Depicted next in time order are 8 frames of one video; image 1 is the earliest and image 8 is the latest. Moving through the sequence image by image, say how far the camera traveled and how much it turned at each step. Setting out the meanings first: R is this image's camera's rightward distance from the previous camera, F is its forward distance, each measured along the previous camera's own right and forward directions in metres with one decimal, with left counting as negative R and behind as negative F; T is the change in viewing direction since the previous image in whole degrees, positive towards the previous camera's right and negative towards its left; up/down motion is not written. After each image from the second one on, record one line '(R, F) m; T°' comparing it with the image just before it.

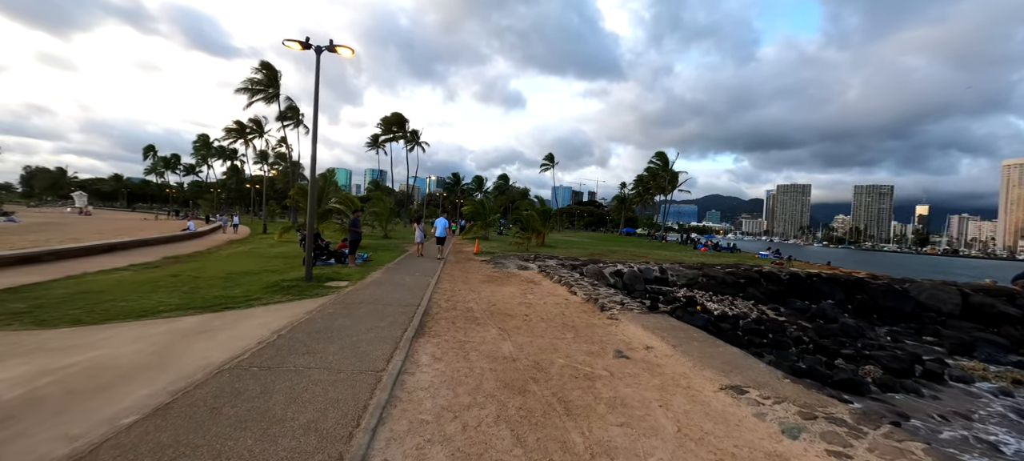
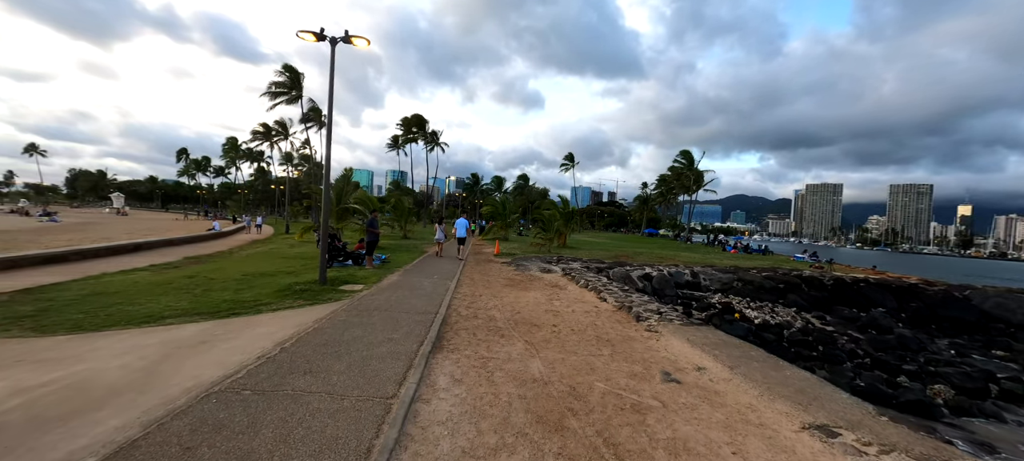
(-0.2, +0.7) m; -3°
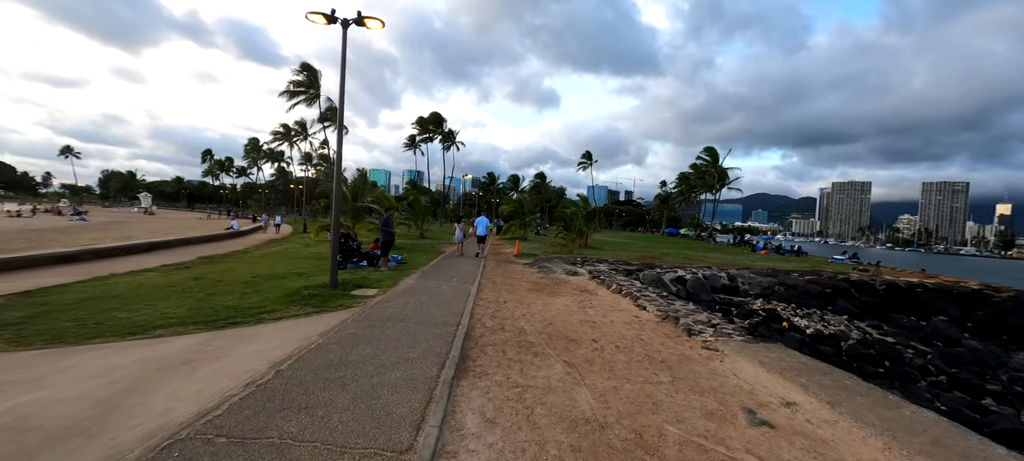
(-0.3, +0.9) m; -2°
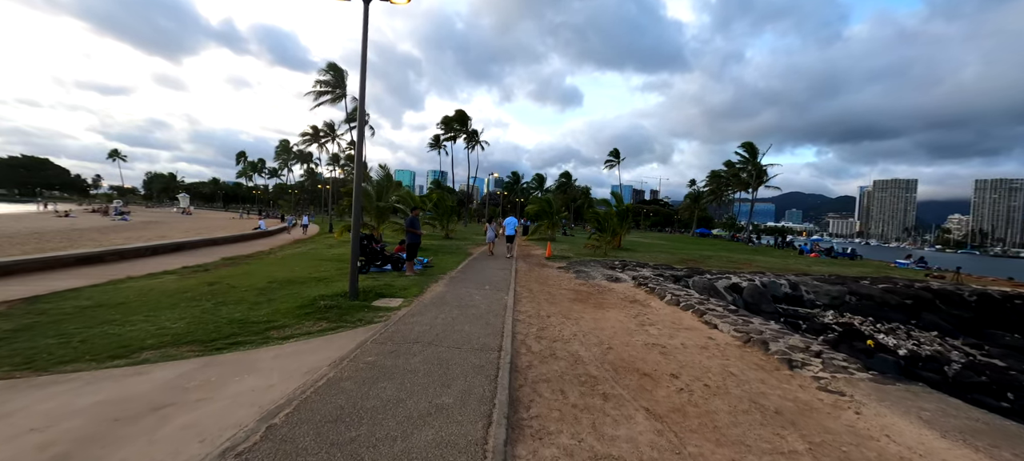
(-0.4, +1.1) m; -3°
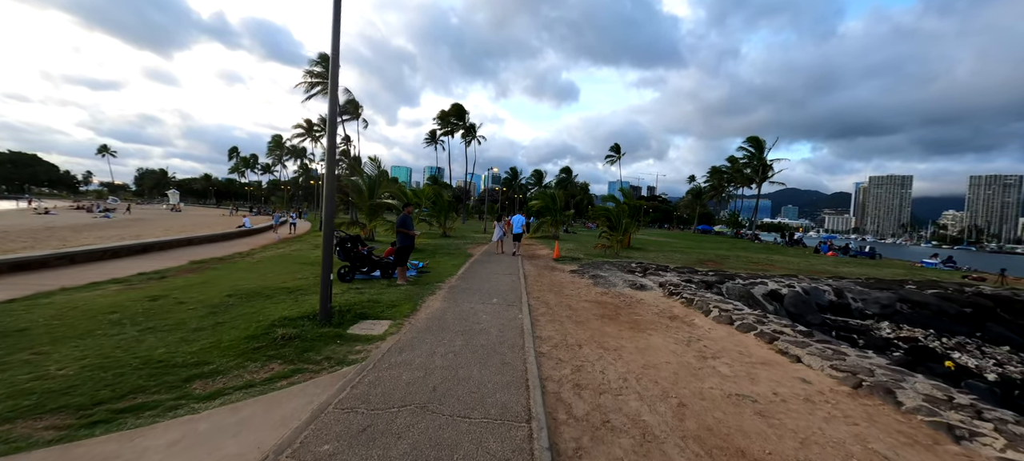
(-0.3, +1.6) m; +1°
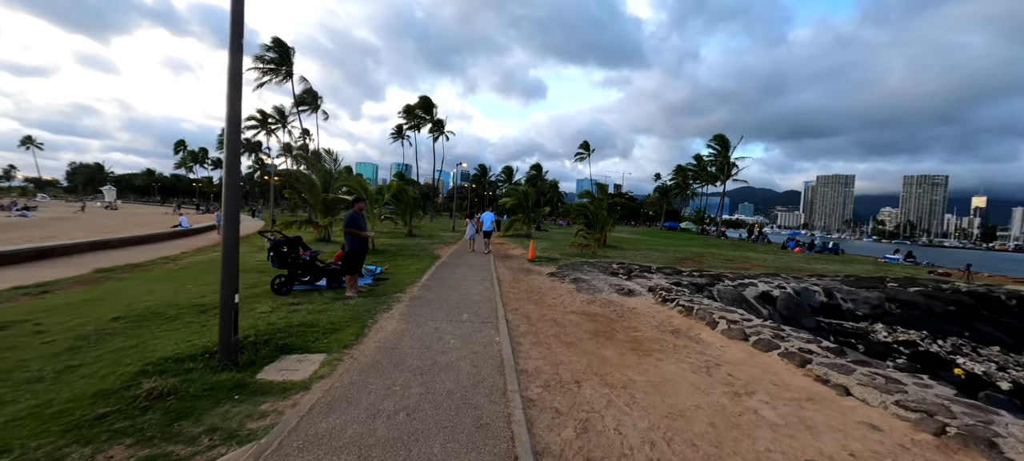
(-0.1, +1.3) m; +5°
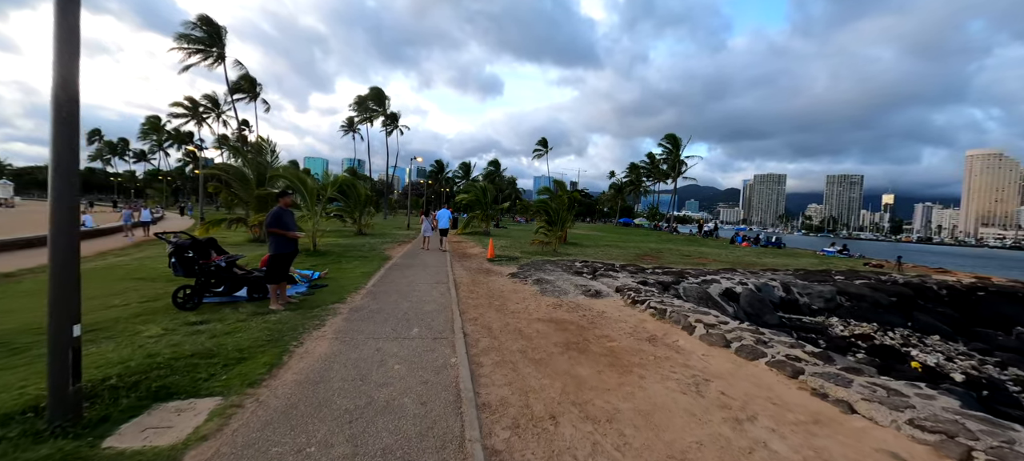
(0.0, +0.9) m; +6°
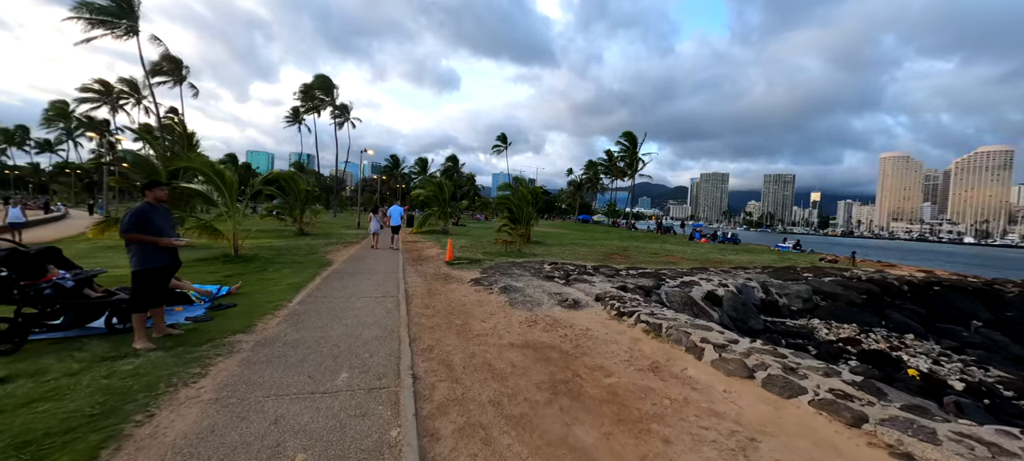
(-0.1, +1.4) m; +6°
